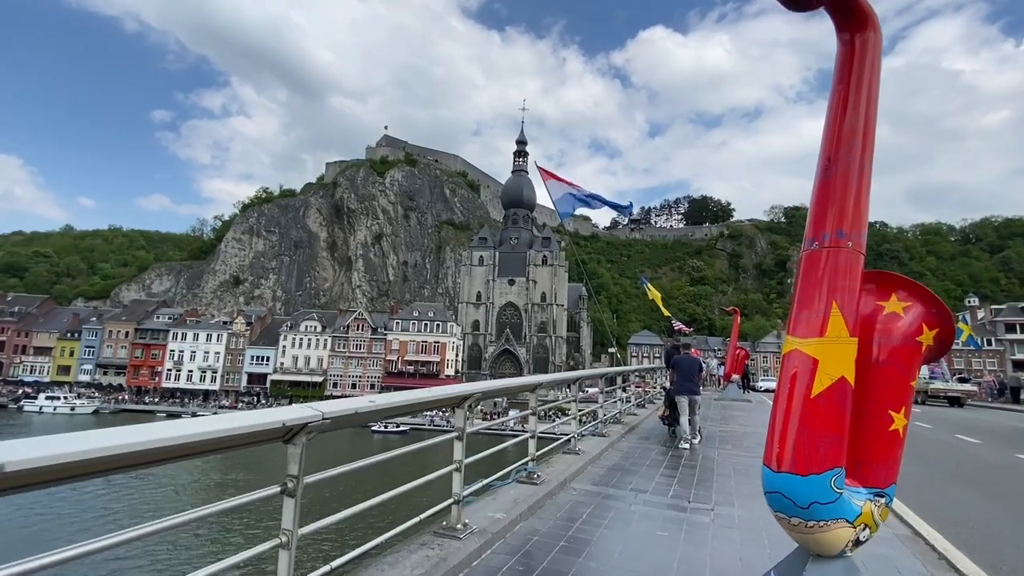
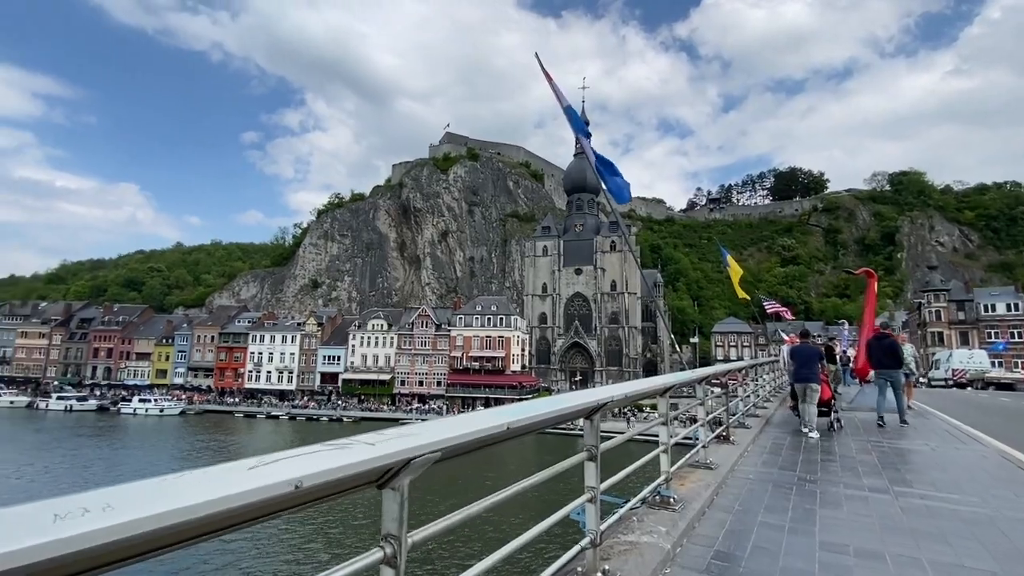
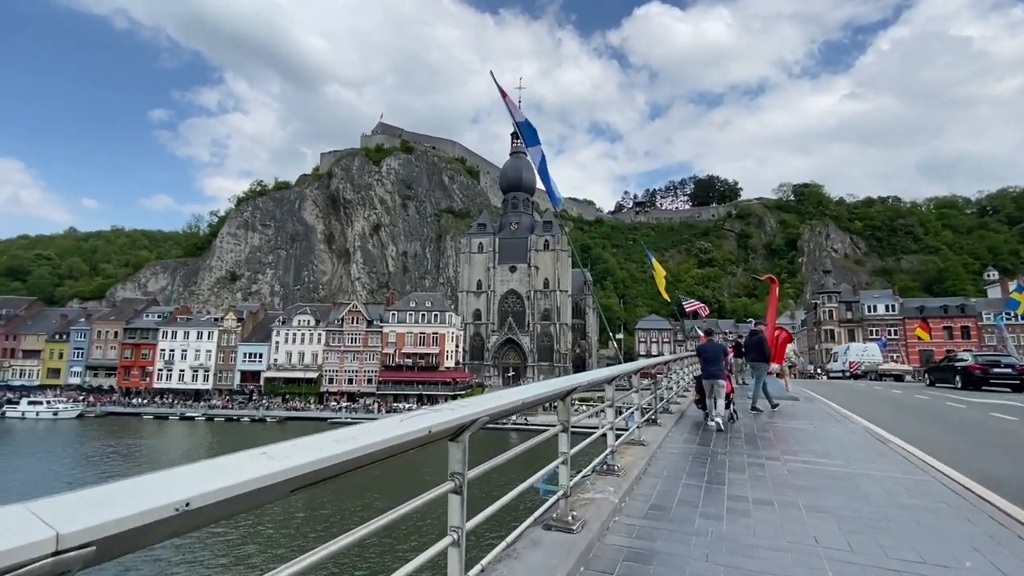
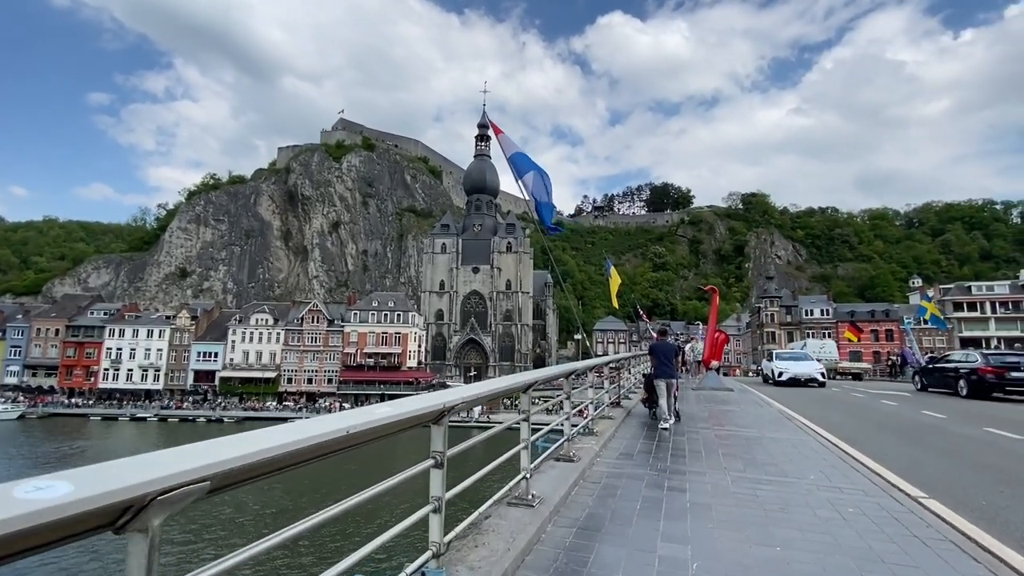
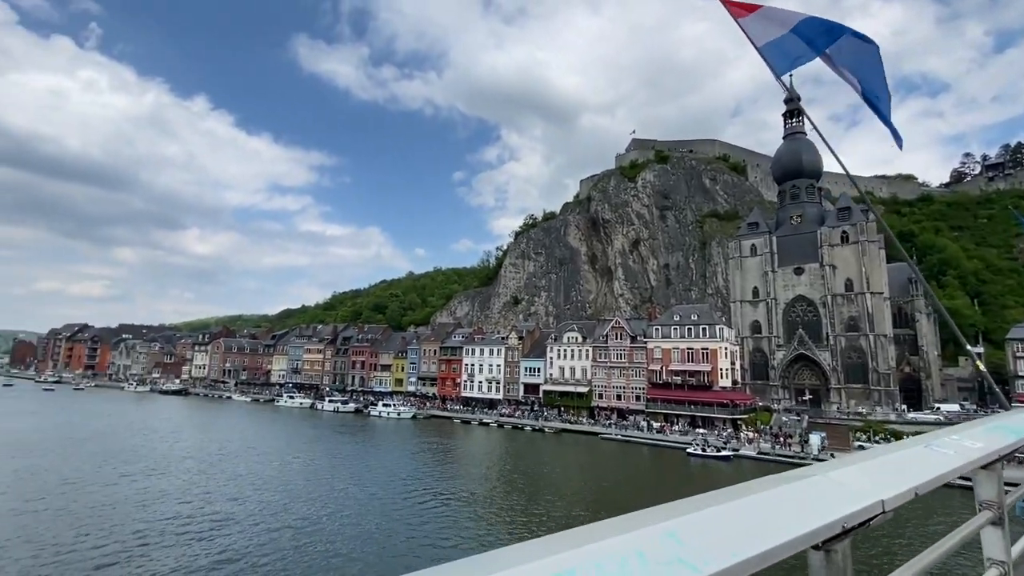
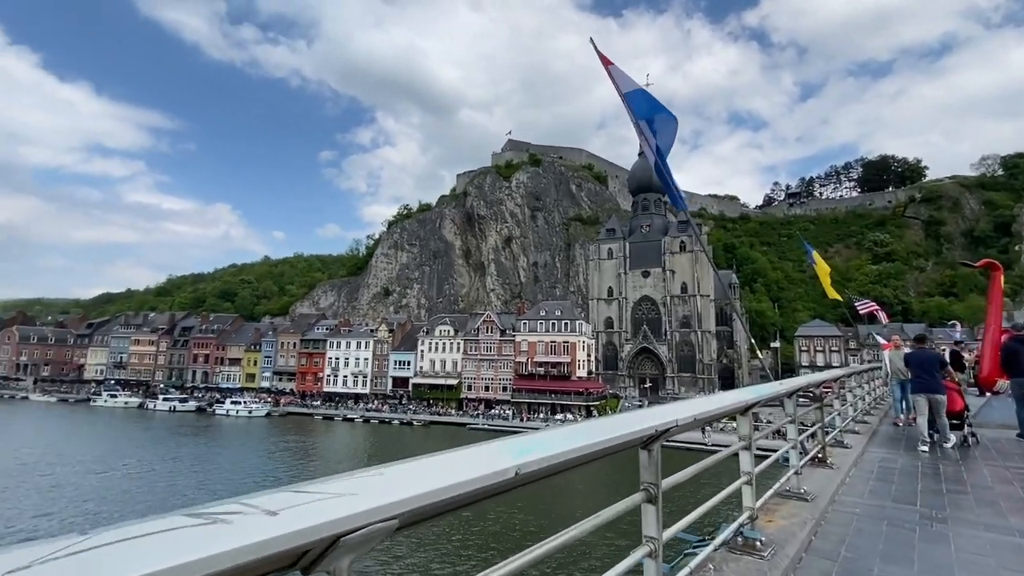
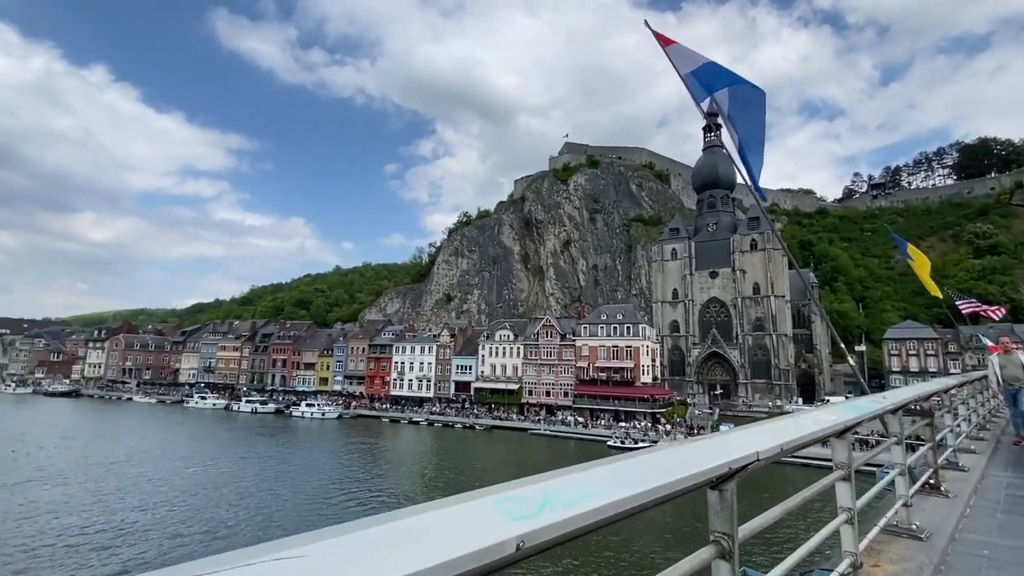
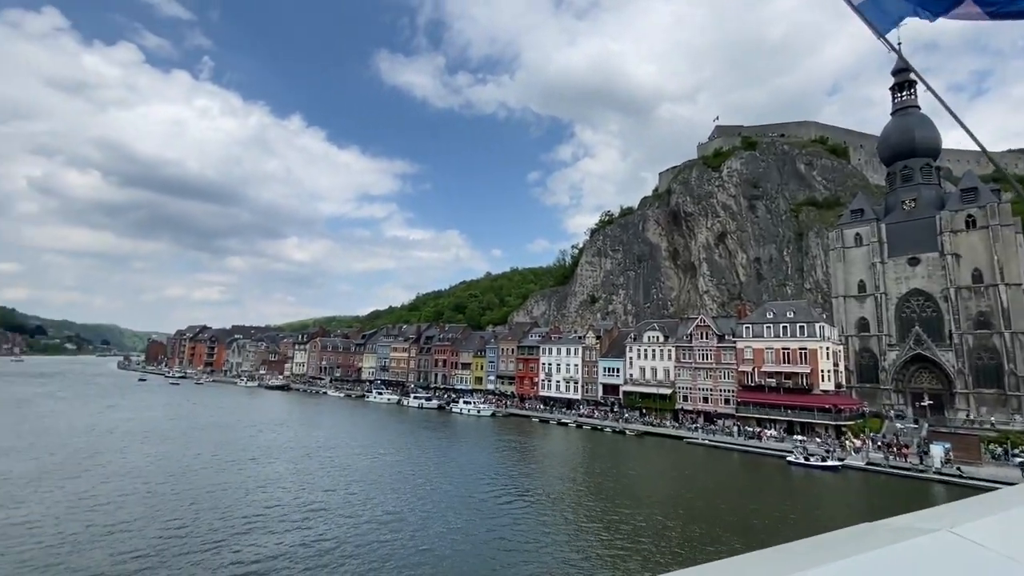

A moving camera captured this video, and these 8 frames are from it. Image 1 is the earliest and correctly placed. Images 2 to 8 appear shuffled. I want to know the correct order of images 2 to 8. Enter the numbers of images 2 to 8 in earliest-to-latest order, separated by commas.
4, 3, 2, 6, 7, 5, 8
